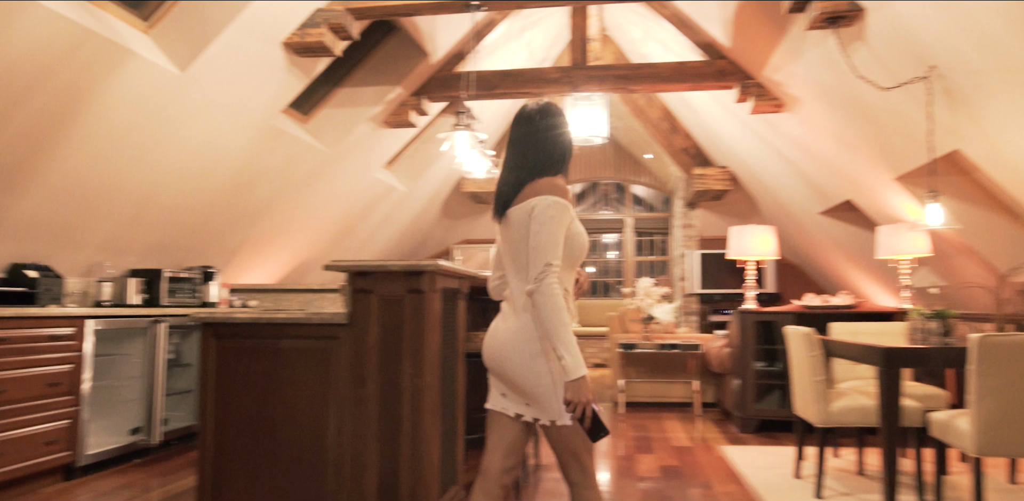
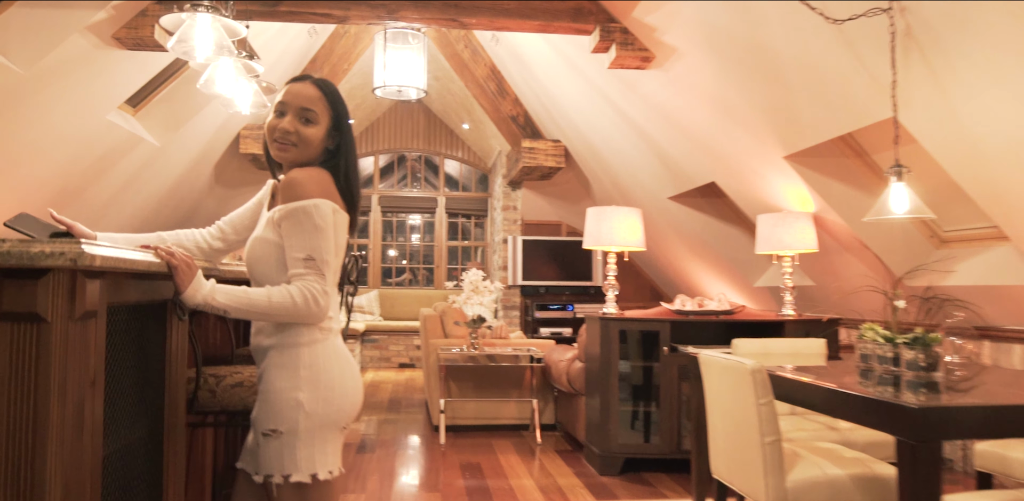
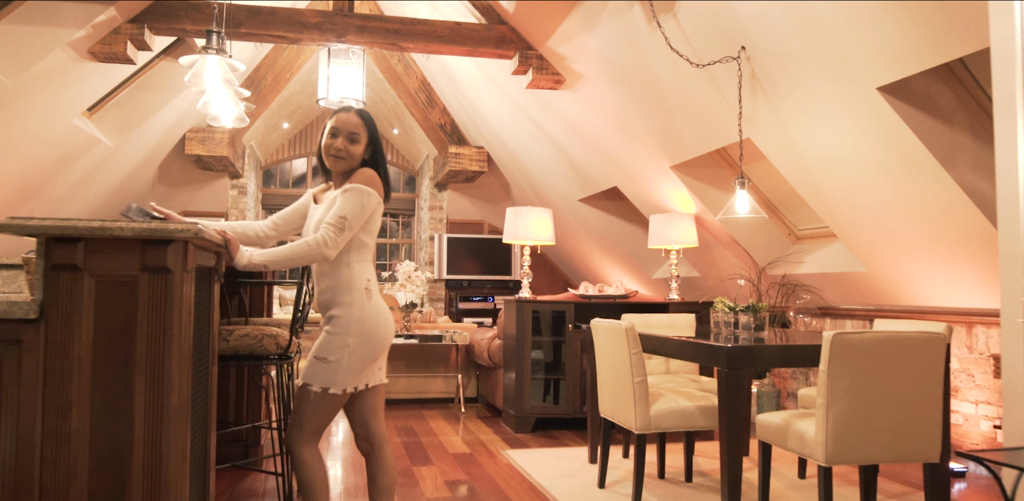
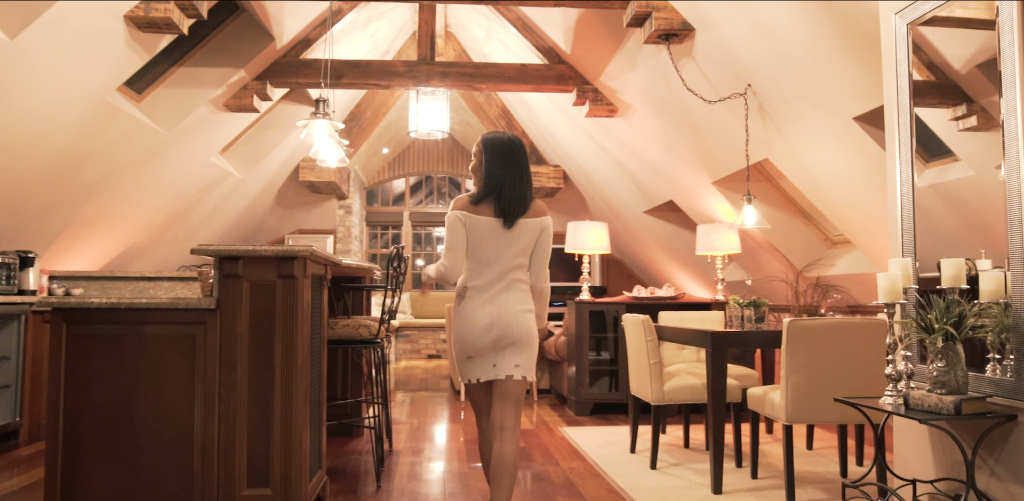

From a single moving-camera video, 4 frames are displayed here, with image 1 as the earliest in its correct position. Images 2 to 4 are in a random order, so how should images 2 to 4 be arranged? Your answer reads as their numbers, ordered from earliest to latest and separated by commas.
4, 3, 2
